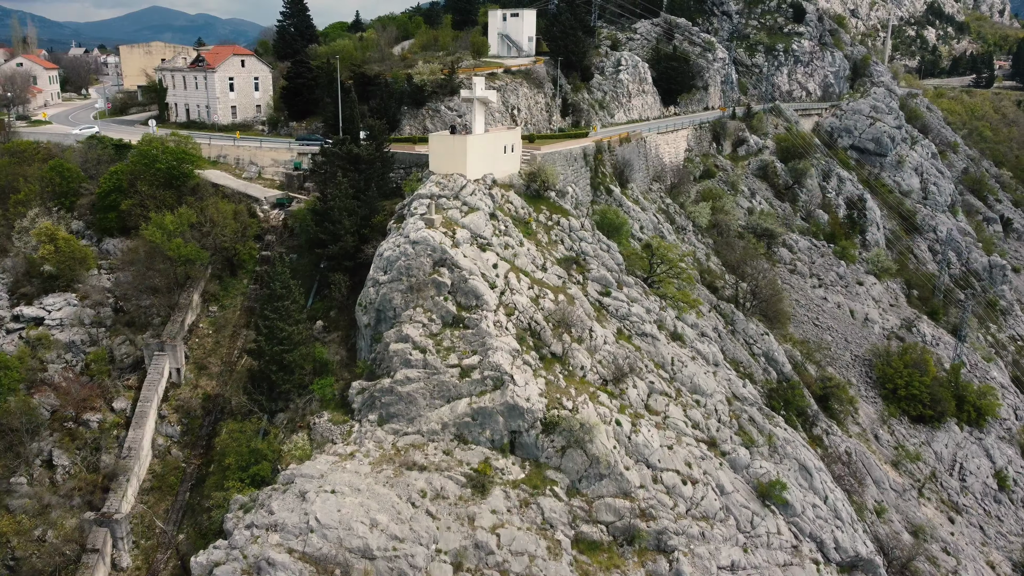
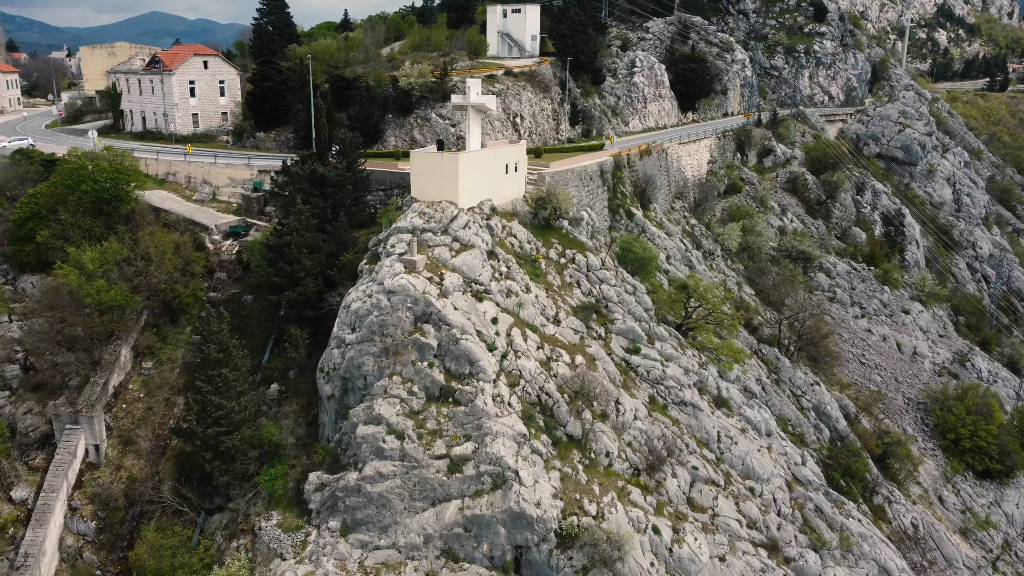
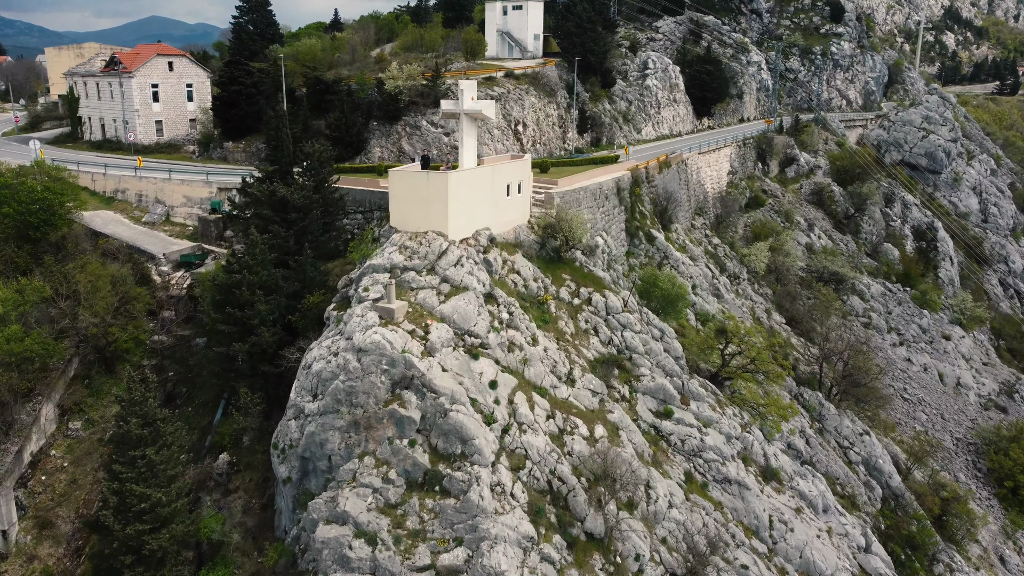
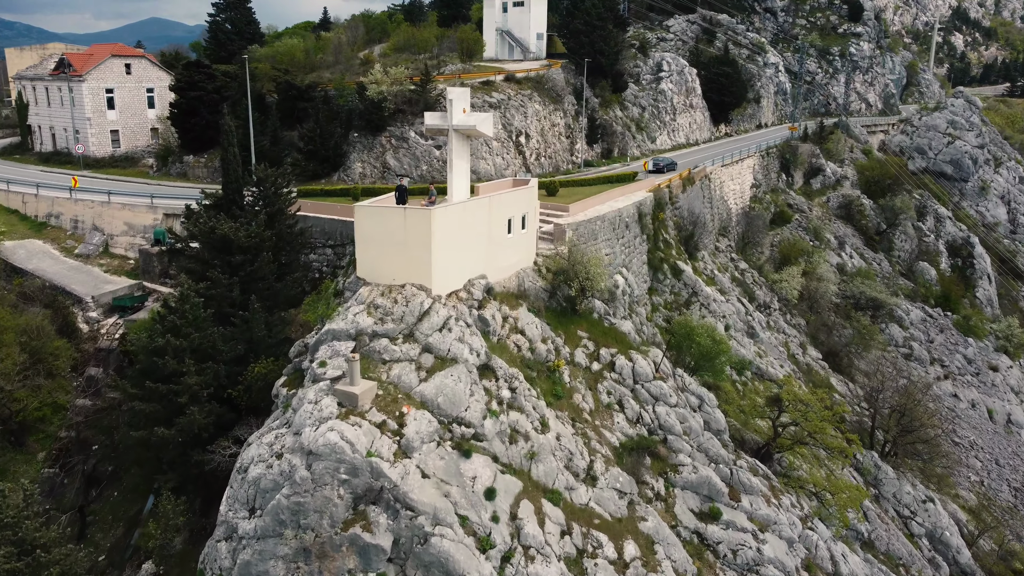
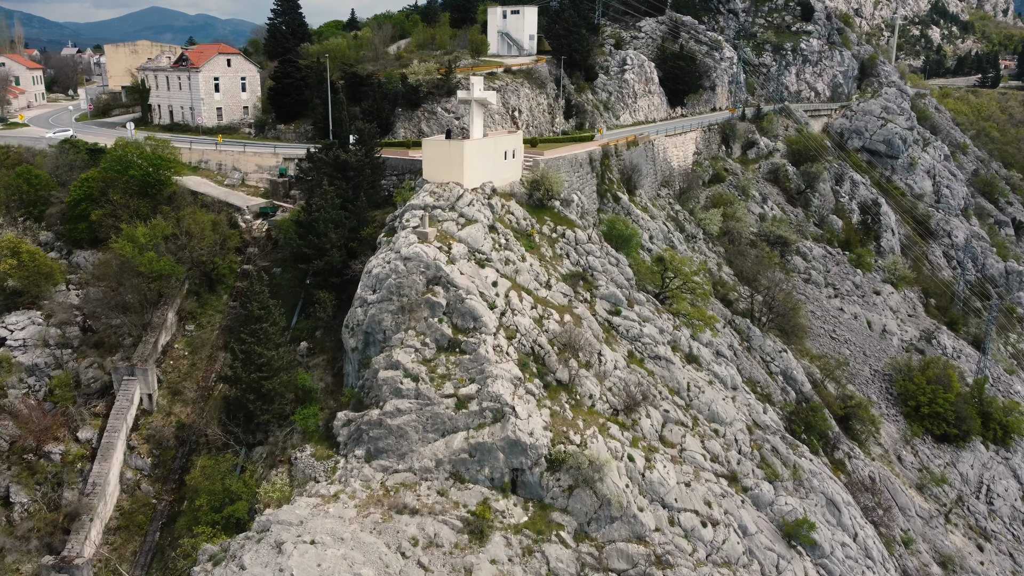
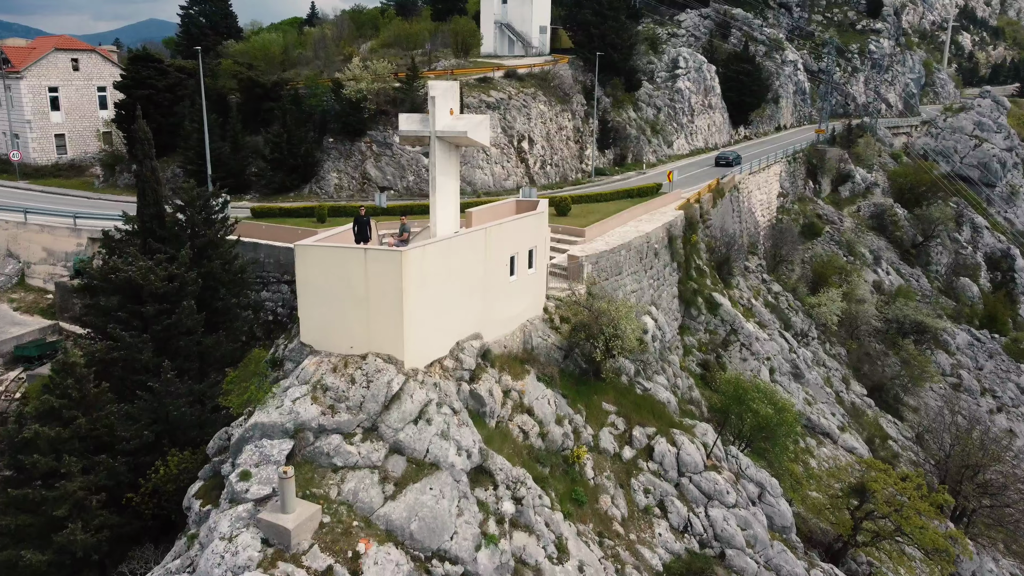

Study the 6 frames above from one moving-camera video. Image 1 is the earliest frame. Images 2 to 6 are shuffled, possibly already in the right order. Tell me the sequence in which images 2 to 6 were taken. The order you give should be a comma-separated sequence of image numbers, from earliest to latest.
5, 2, 3, 4, 6
